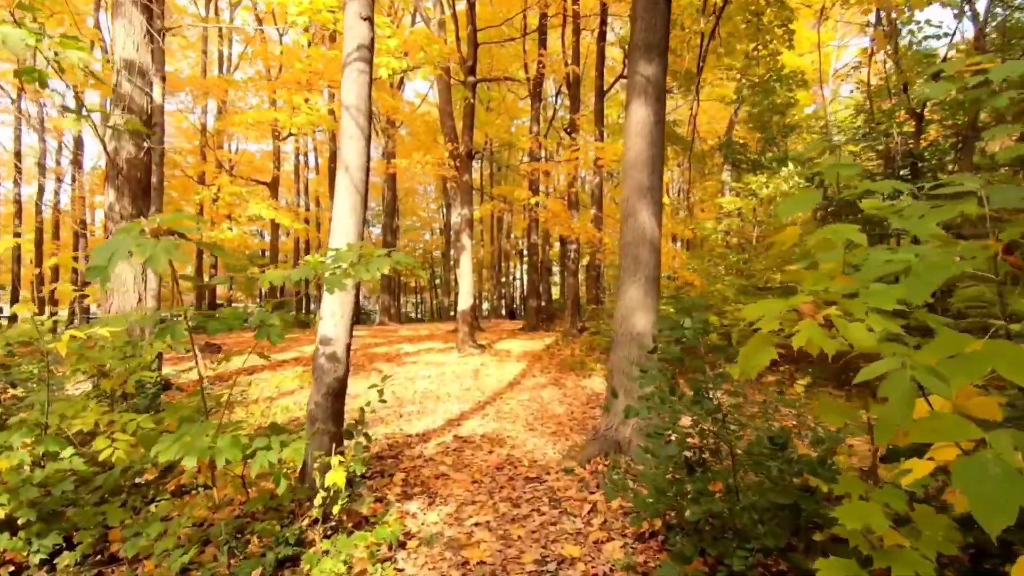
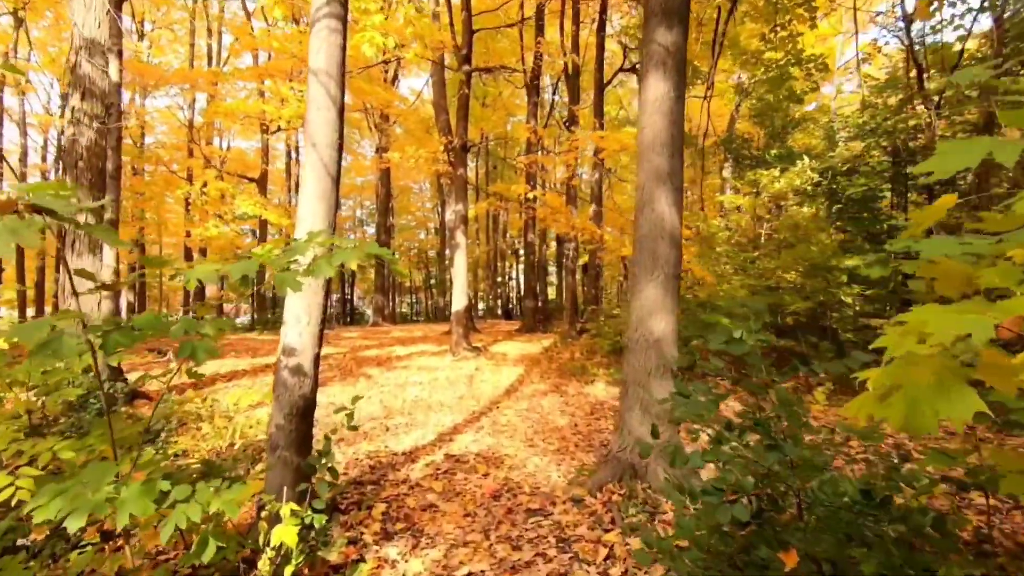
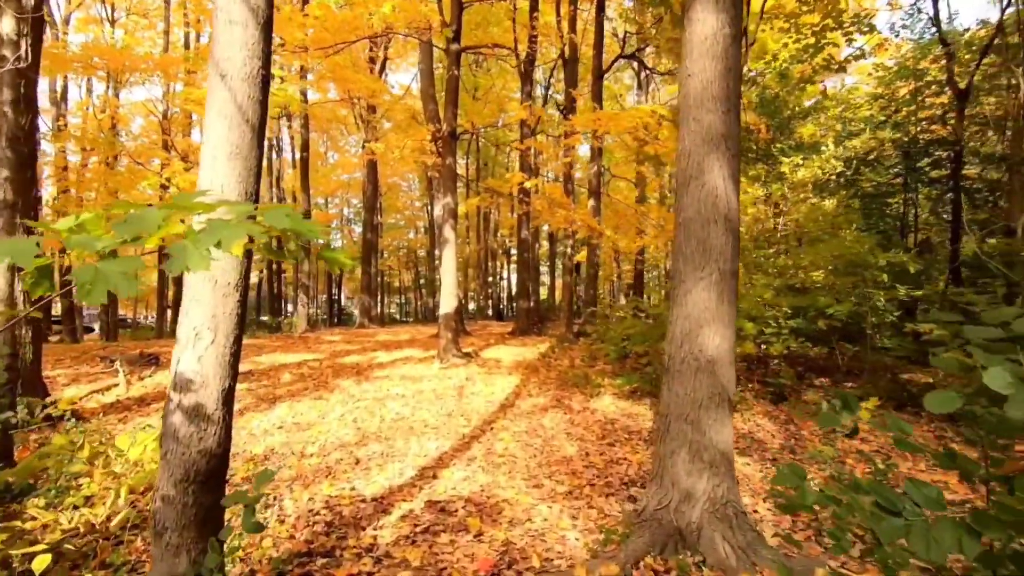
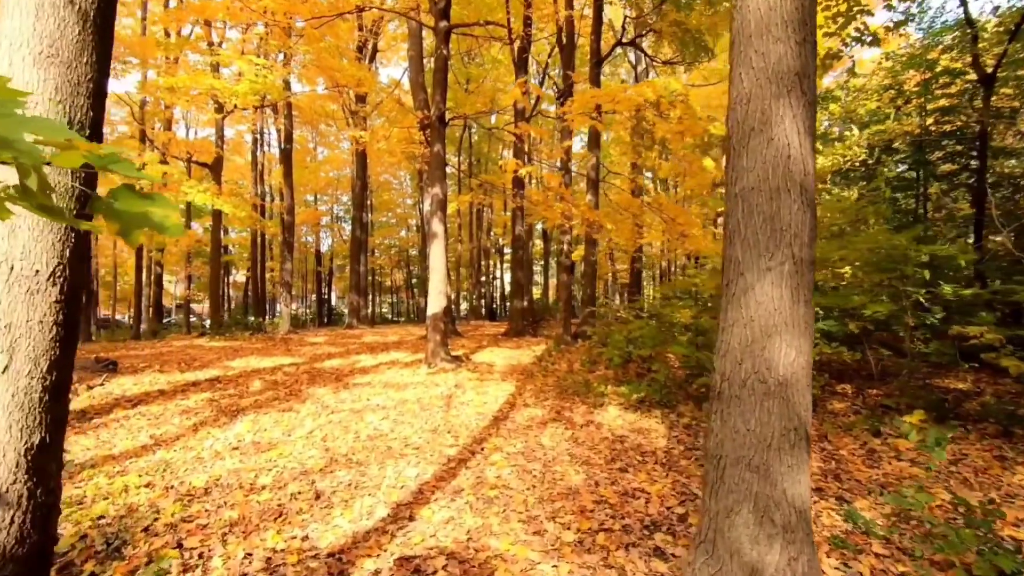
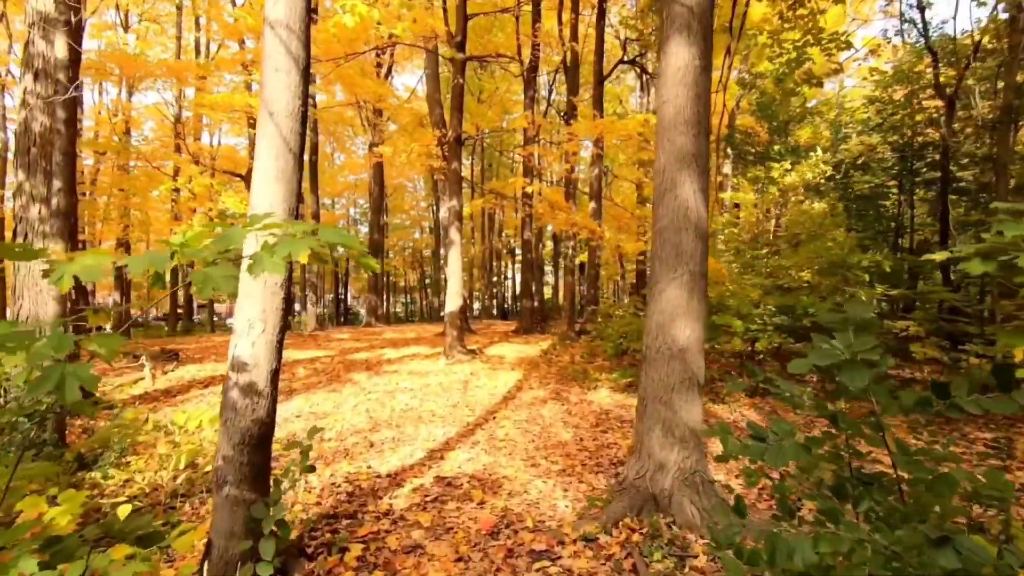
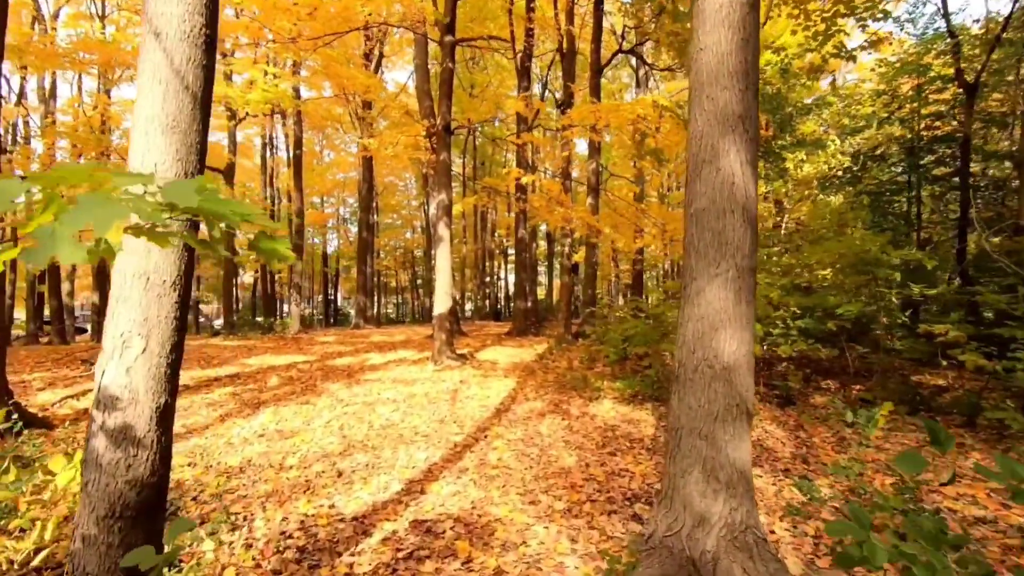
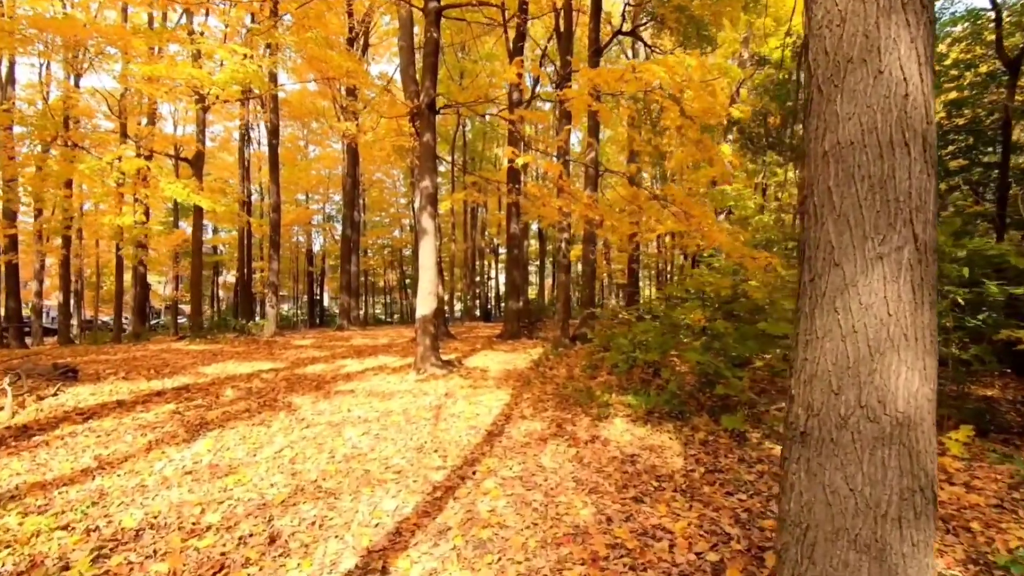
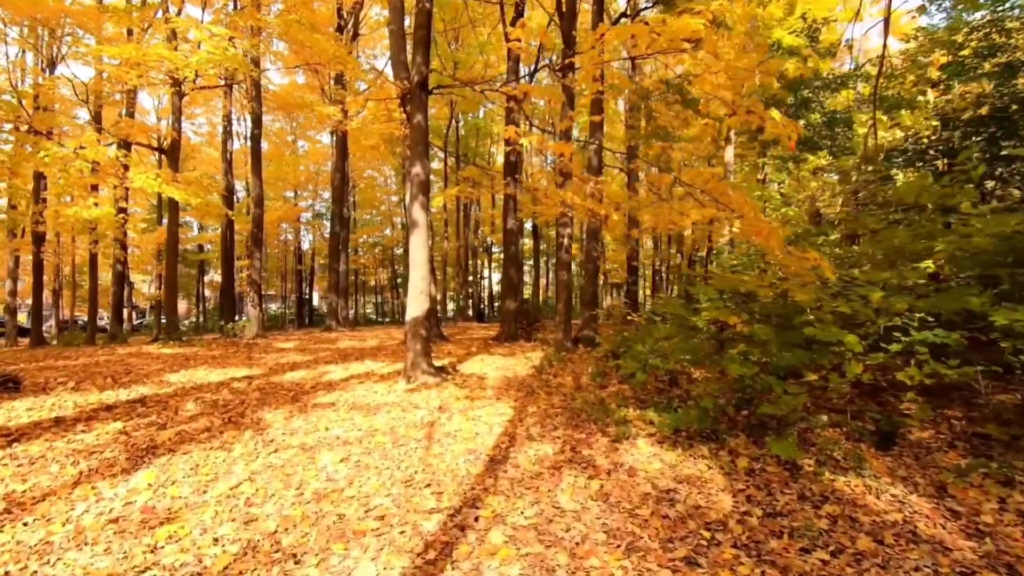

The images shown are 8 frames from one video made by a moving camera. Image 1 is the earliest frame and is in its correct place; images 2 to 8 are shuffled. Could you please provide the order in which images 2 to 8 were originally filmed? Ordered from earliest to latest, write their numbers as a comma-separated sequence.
2, 5, 3, 6, 4, 7, 8
